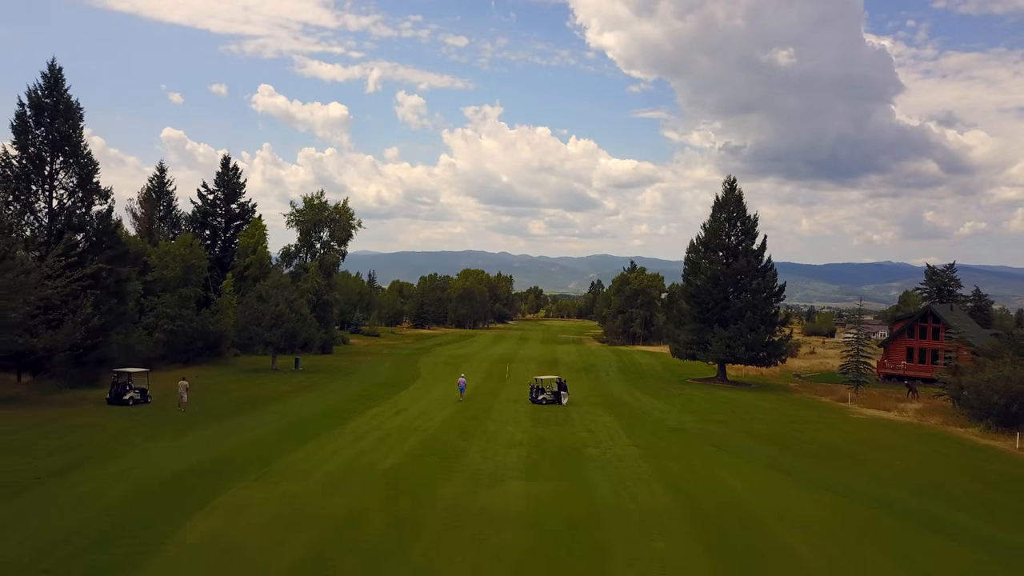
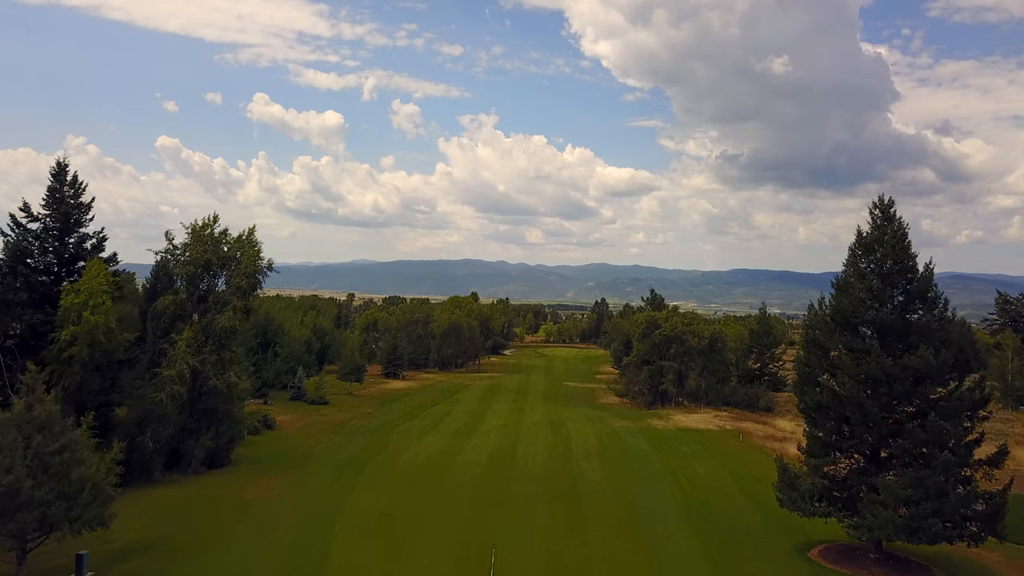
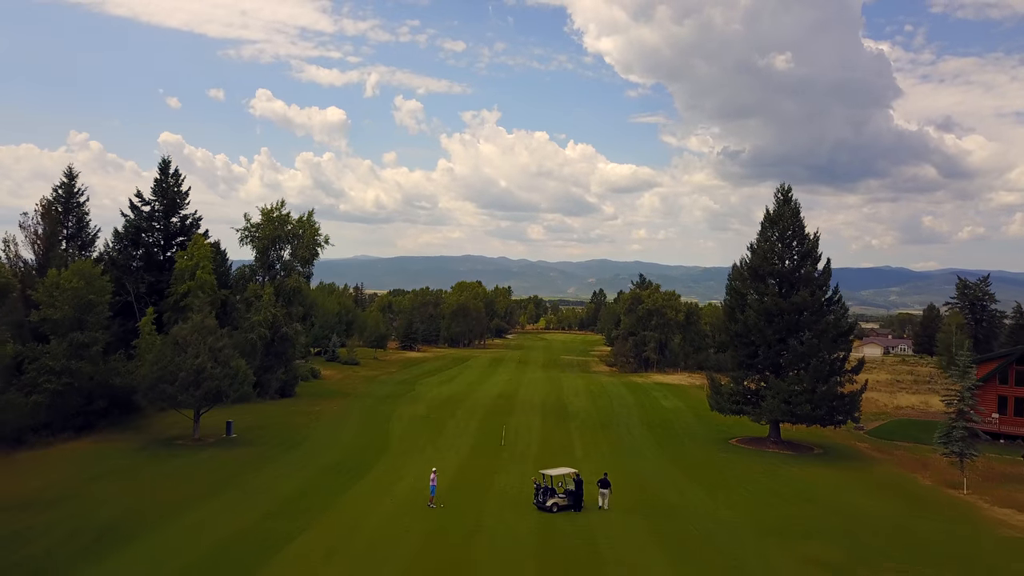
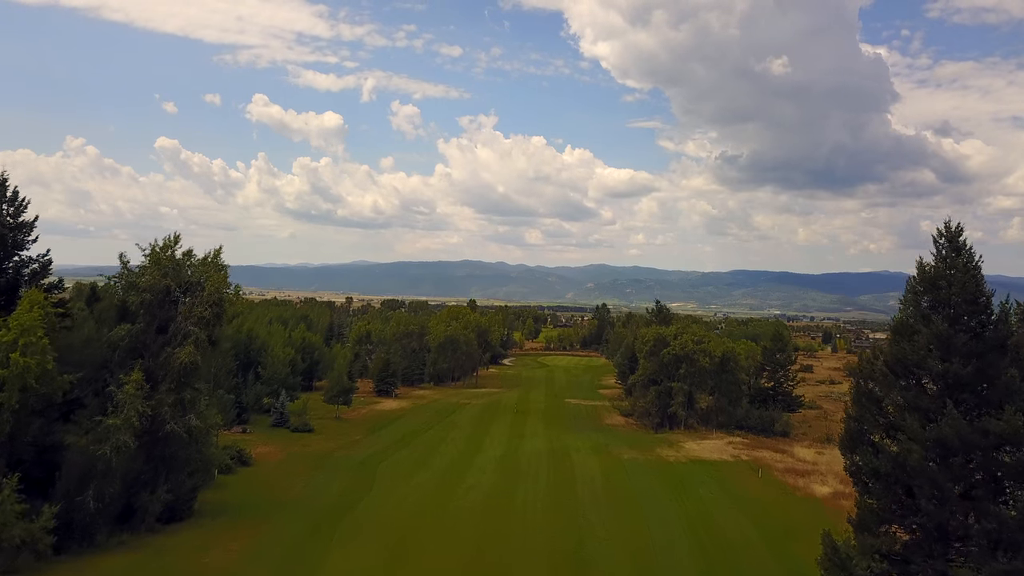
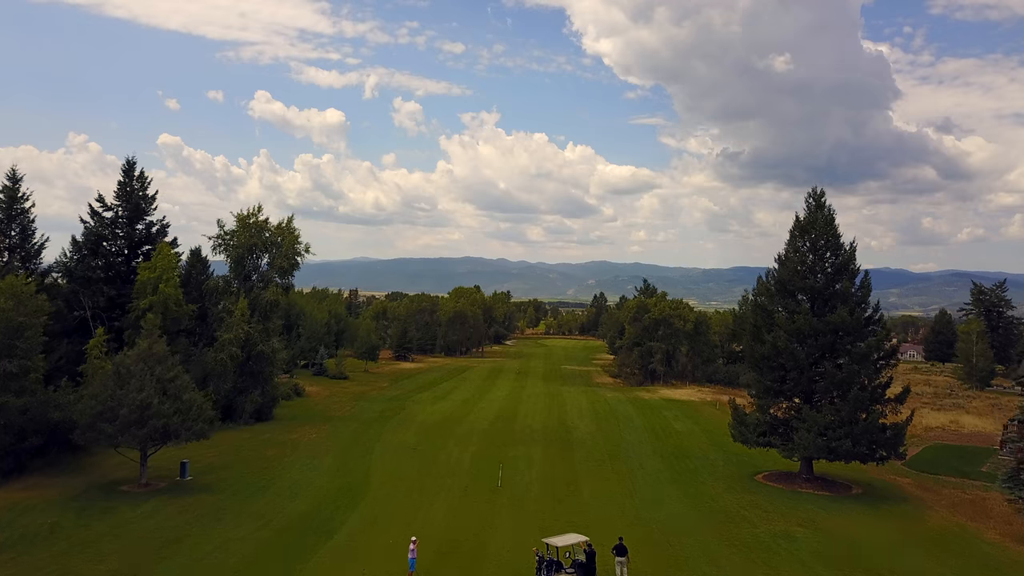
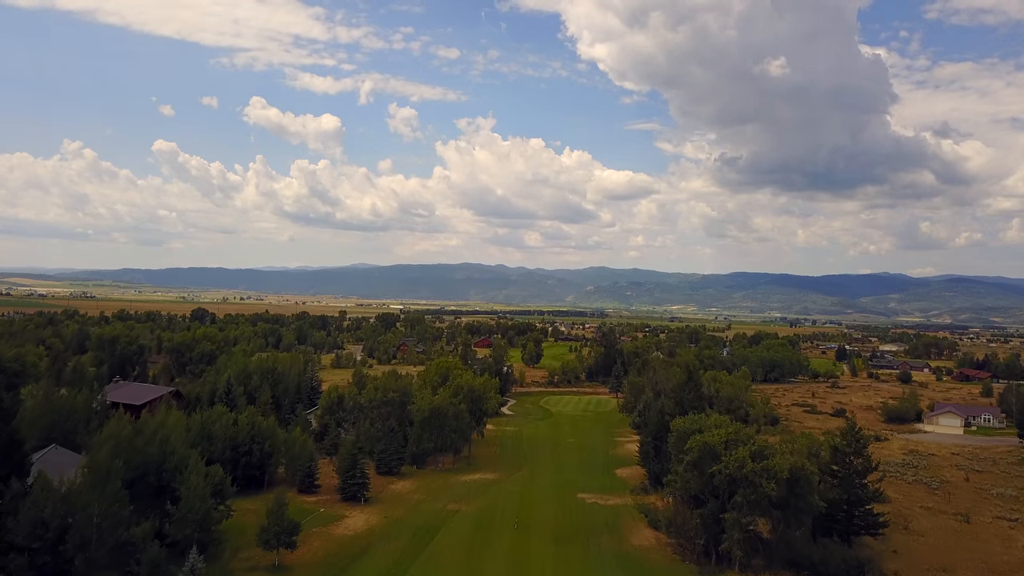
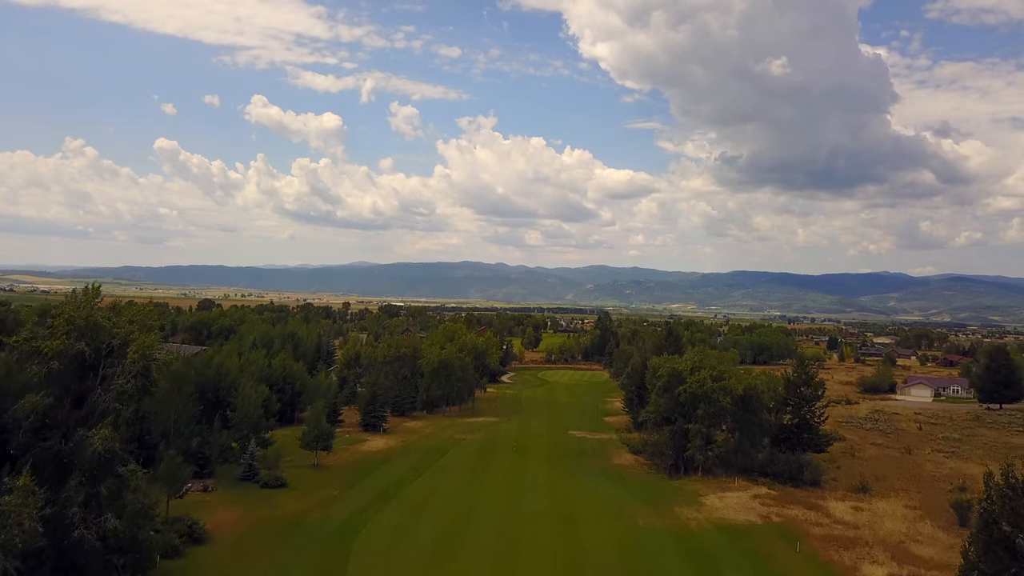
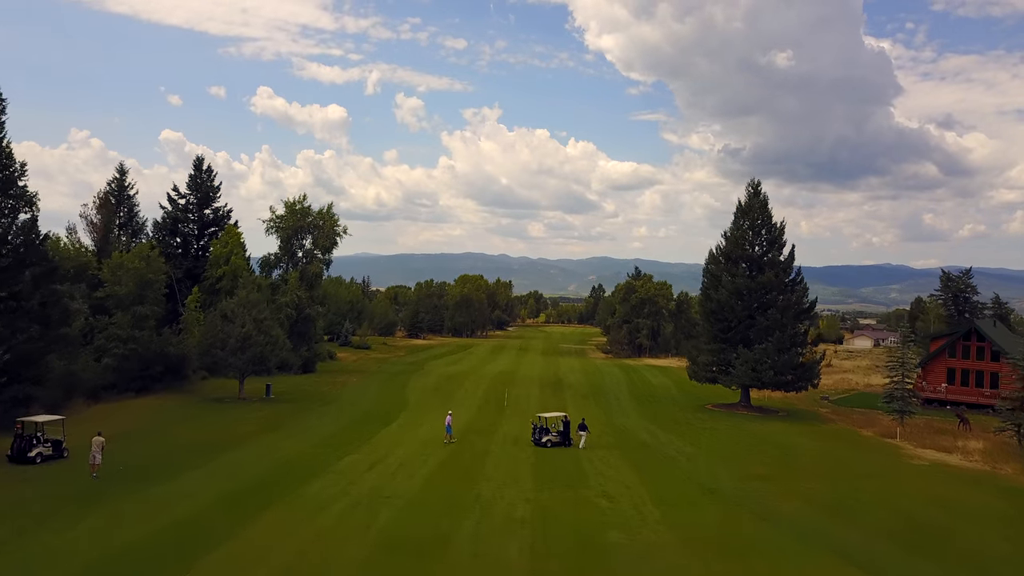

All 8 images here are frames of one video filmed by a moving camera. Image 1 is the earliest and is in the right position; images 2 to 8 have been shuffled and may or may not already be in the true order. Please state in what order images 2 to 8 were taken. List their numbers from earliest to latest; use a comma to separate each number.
8, 3, 5, 2, 4, 7, 6
